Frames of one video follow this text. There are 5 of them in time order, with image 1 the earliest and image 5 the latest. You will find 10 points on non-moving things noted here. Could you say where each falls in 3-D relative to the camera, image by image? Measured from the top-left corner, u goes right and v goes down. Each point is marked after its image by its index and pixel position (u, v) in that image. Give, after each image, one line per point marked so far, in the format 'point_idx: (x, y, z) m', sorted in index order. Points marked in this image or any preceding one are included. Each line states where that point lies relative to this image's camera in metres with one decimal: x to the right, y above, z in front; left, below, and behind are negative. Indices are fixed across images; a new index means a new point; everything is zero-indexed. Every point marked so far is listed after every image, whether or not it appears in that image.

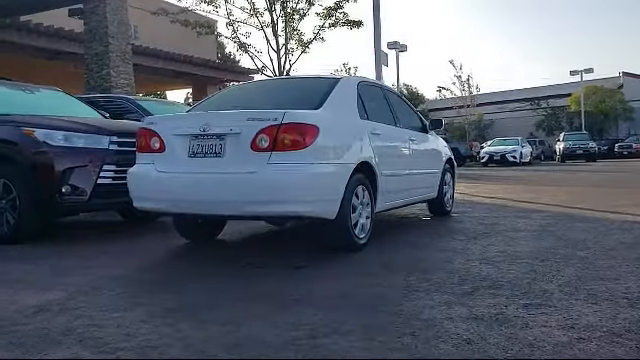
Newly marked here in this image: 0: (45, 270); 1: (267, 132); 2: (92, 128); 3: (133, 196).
0: (-2.2, -0.7, +5.5) m
1: (-0.4, +0.4, +5.3) m
2: (-2.4, +0.5, +7.1) m
3: (-1.6, -0.1, +5.9) m
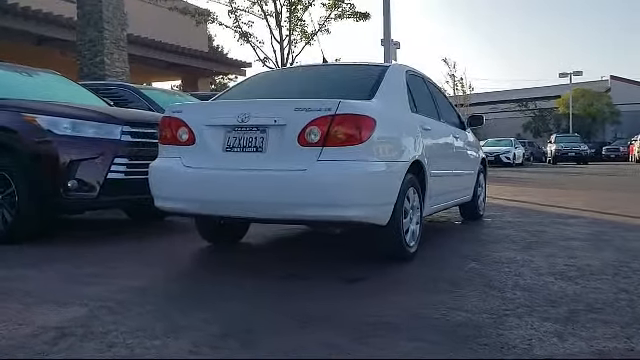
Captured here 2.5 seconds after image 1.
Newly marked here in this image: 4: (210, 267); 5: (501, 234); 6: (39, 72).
0: (-1.8, -0.7, +4.7) m
1: (0.0, +0.4, +4.6) m
2: (-2.0, +0.6, +6.3) m
3: (-1.2, -0.1, +5.2) m
4: (-0.8, -0.7, +5.2) m
5: (+1.9, -0.6, +7.2) m
6: (-3.2, +1.2, +7.8) m
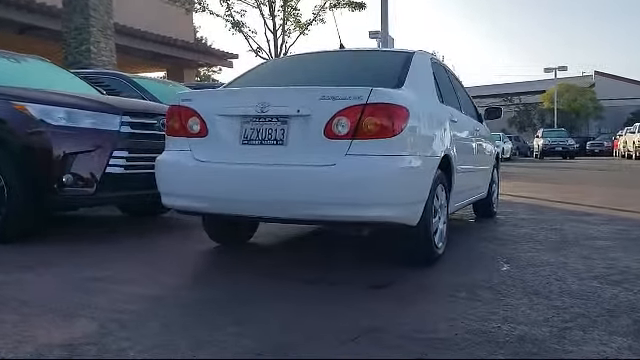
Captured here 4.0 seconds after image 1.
0: (-1.7, -0.6, +4.3) m
1: (+0.2, +0.4, +4.2) m
2: (-1.9, +0.6, +5.9) m
3: (-1.1, -0.1, +4.7) m
4: (-0.7, -0.6, +4.7) m
5: (+2.0, -0.5, +6.8) m
6: (-3.1, +1.3, +7.2) m
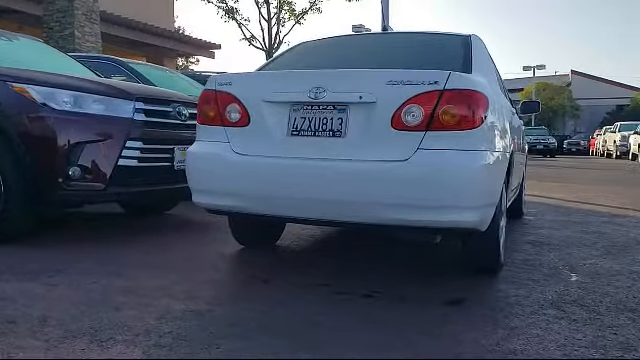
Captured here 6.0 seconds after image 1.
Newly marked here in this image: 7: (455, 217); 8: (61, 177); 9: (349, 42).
0: (-1.3, -0.6, +3.6) m
1: (+0.5, +0.4, +3.6) m
2: (-1.6, +0.7, +5.2) m
3: (-0.8, 0.0, +4.1) m
4: (-0.3, -0.6, +4.1) m
5: (+2.3, -0.5, +6.3) m
6: (-2.9, +1.4, +6.5) m
7: (+0.7, -0.2, +3.6) m
8: (-1.9, 0.0, +4.9) m
9: (+0.2, +1.0, +4.8) m
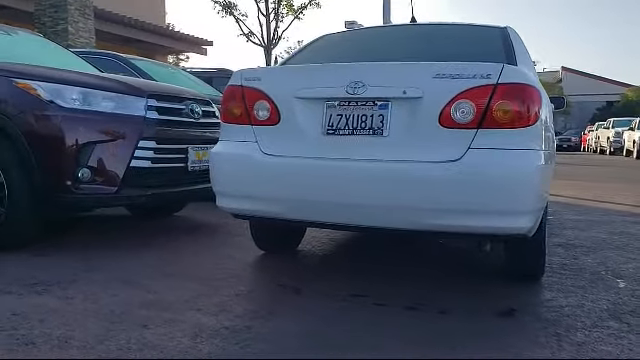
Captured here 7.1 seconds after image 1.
0: (-1.1, -0.6, +3.3) m
1: (+0.7, +0.4, +3.3) m
2: (-1.4, +0.7, +4.9) m
3: (-0.6, -0.1, +3.8) m
4: (-0.2, -0.6, +3.8) m
5: (+2.4, -0.5, +6.1) m
6: (-2.7, +1.4, +6.2) m
7: (+0.9, -0.2, +3.3) m
8: (-1.7, 0.0, +4.6) m
9: (+0.4, +1.0, +4.5) m
